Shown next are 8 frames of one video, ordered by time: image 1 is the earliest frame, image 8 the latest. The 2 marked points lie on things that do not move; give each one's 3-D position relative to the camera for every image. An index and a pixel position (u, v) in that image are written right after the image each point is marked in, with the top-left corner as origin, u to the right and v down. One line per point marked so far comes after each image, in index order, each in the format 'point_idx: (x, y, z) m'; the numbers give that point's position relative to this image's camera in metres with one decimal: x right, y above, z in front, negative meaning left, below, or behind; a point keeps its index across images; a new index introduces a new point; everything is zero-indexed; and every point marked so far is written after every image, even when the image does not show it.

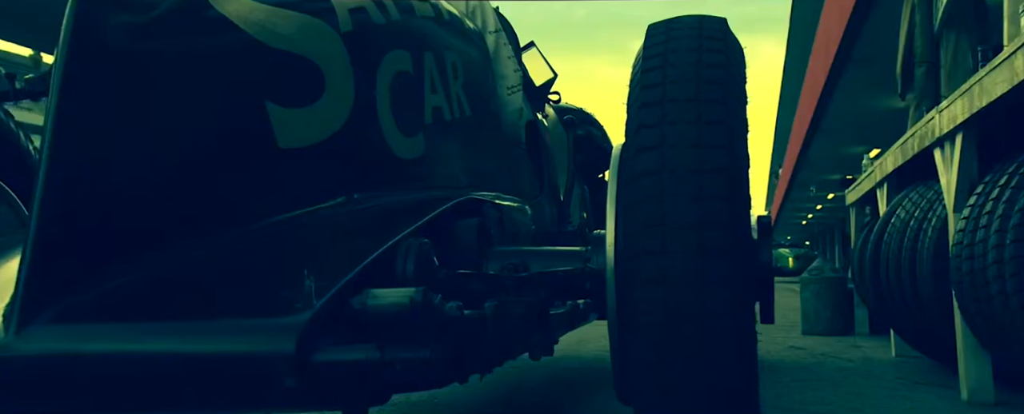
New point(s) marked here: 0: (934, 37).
0: (+3.3, +1.3, +5.7) m
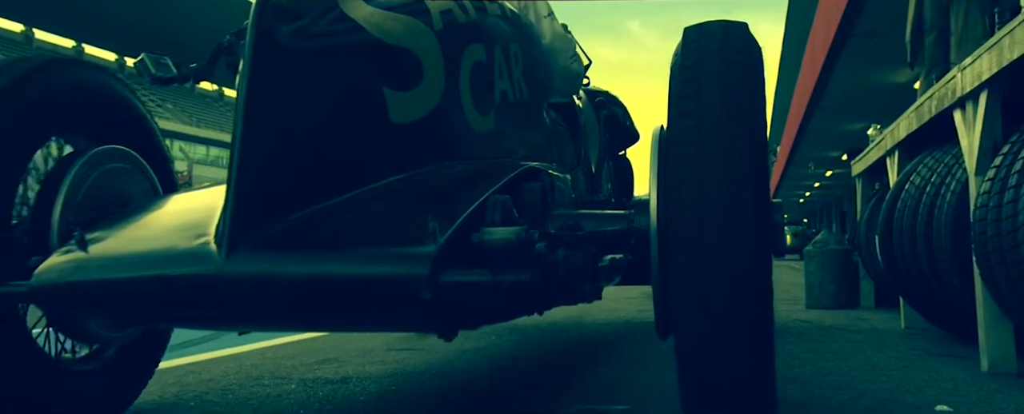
0: (+3.5, +1.6, +6.0) m
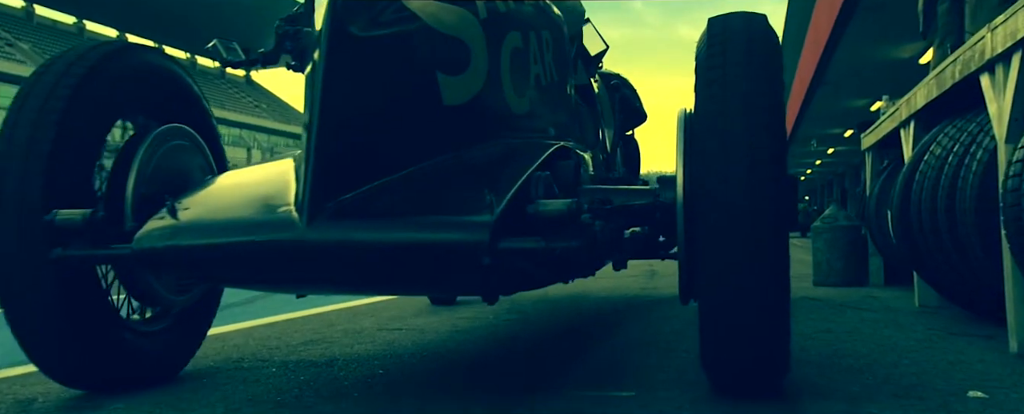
0: (+3.6, +1.7, +6.2) m
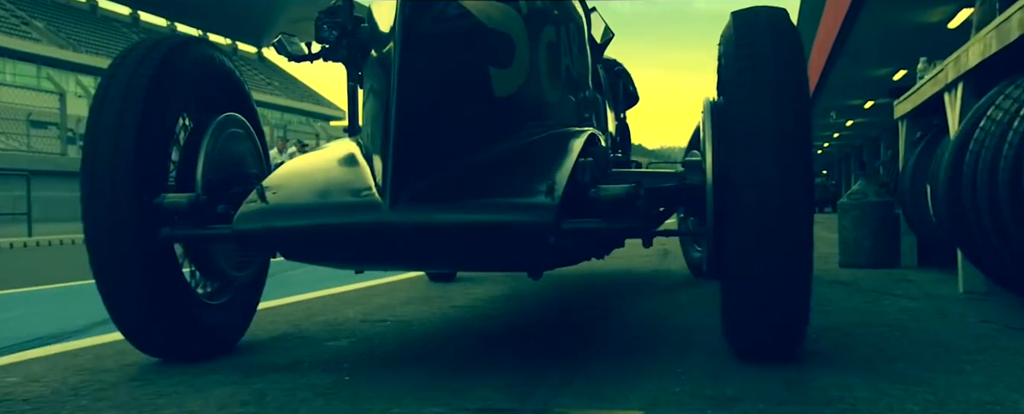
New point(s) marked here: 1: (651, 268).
0: (+3.7, +1.9, +6.4) m
1: (+1.3, -0.6, +7.5) m
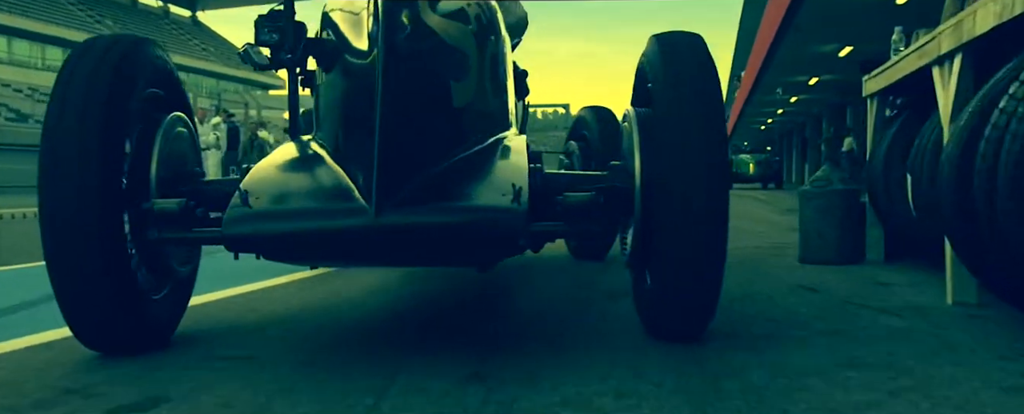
0: (+3.3, +2.0, +6.9) m
1: (+0.8, -0.5, +7.9) m
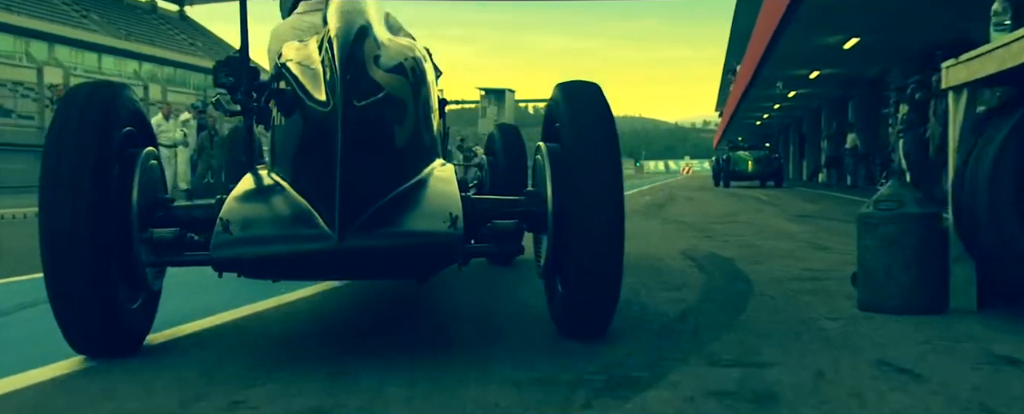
0: (+3.2, +2.0, +6.9) m
1: (+0.8, -0.6, +7.9) m
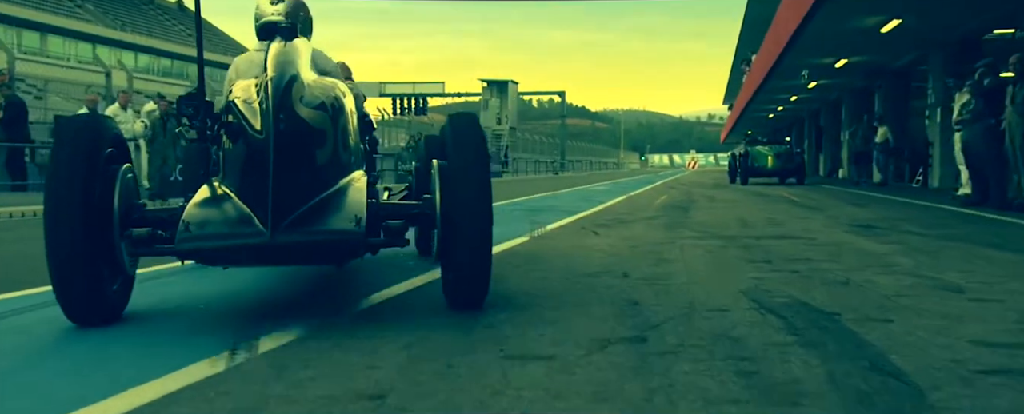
0: (+3.2, +1.9, +5.3) m
1: (+0.7, -0.6, +6.4) m
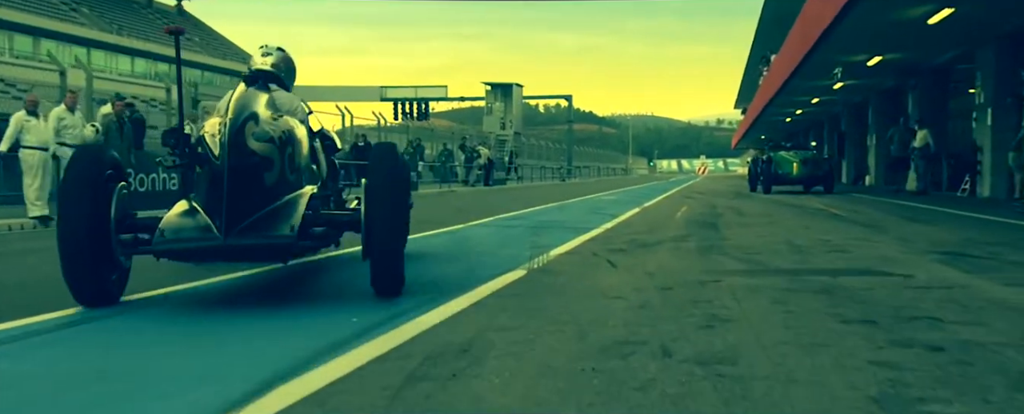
0: (+3.1, +1.7, +3.9) m
1: (+0.7, -0.8, +5.0) m
